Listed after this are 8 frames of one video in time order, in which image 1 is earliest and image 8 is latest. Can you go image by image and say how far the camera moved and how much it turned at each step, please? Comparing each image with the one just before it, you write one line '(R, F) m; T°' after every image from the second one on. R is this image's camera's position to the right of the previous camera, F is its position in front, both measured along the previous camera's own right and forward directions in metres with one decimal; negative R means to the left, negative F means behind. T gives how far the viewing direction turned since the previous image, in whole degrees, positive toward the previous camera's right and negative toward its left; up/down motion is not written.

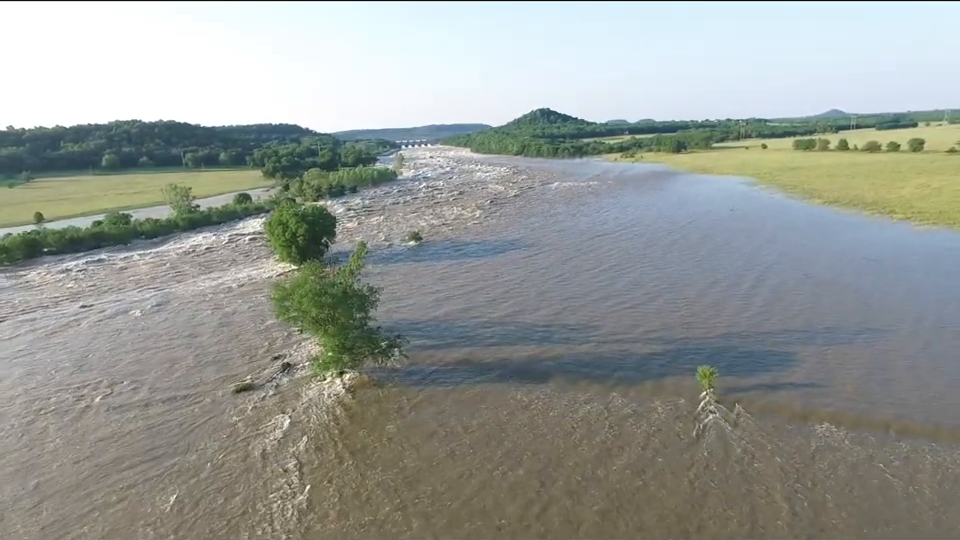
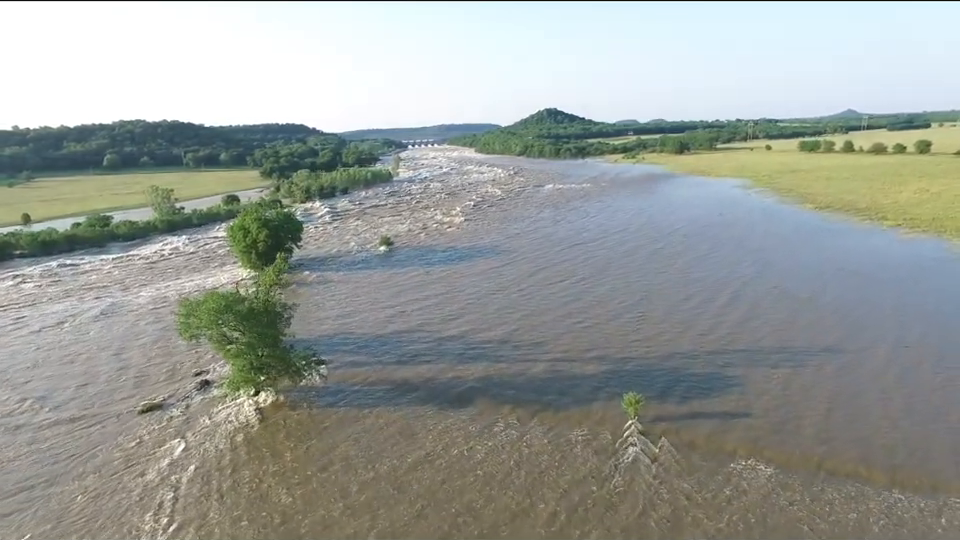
(+1.8, +0.8) m; -1°
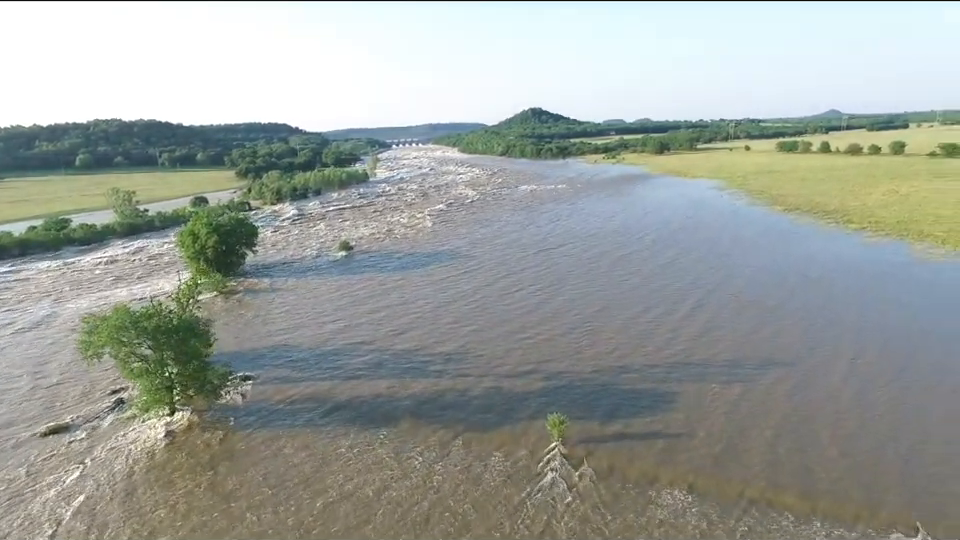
(+1.3, +0.6) m; +1°
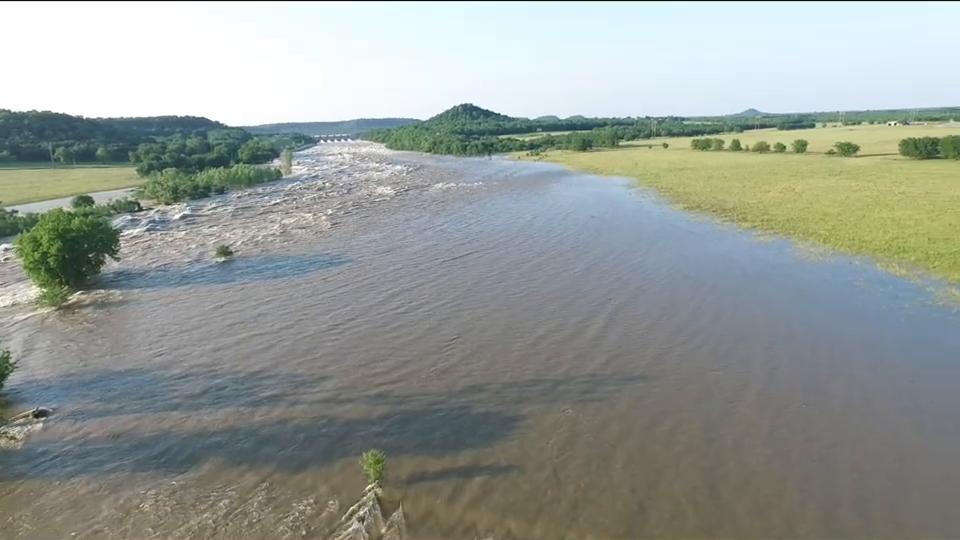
(+2.1, +1.1) m; +6°
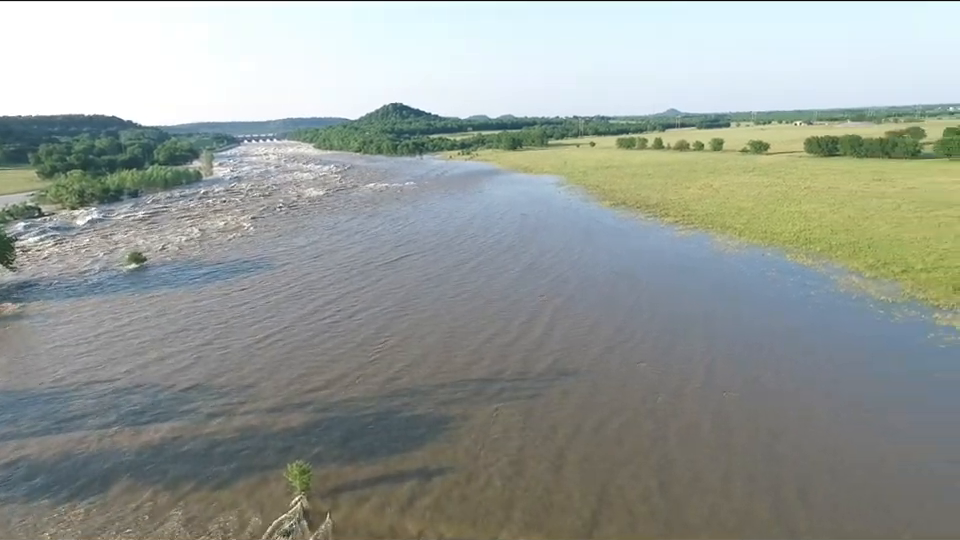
(+0.1, +0.1) m; +6°
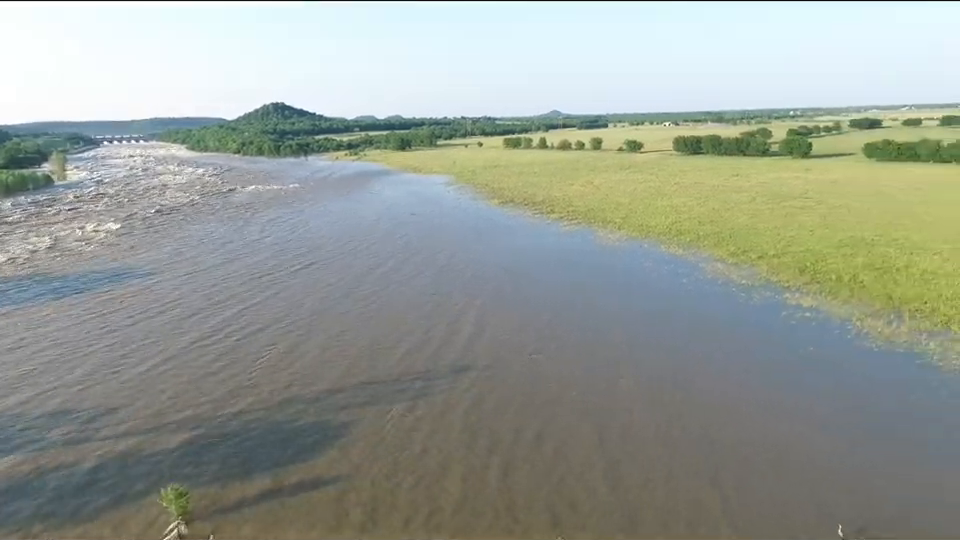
(+0.1, +0.1) m; +10°
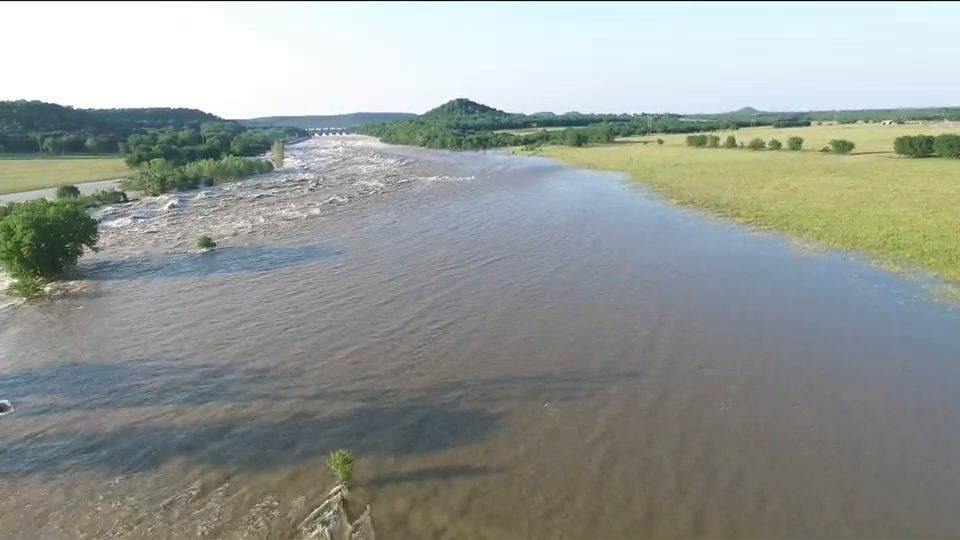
(0.0, +0.3) m; -16°
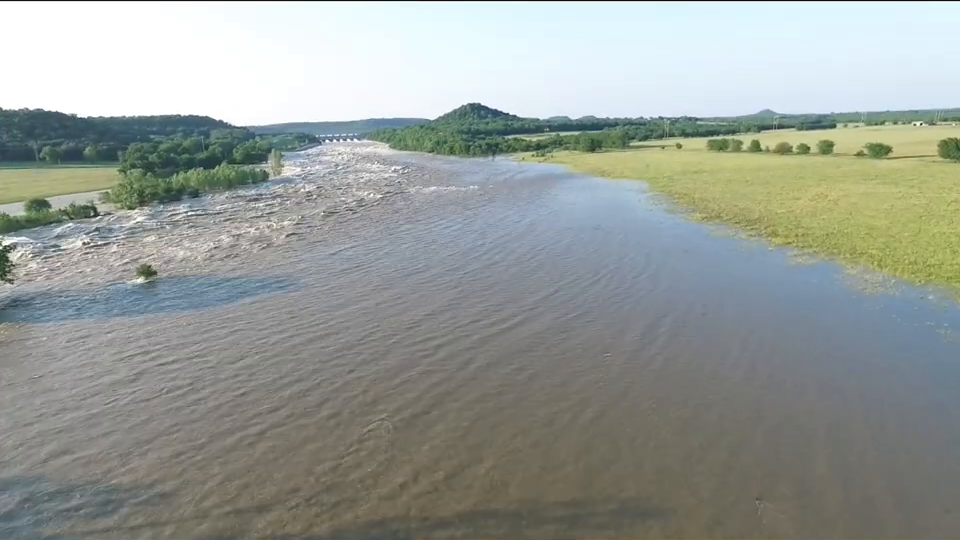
(+1.0, +4.1) m; -2°
